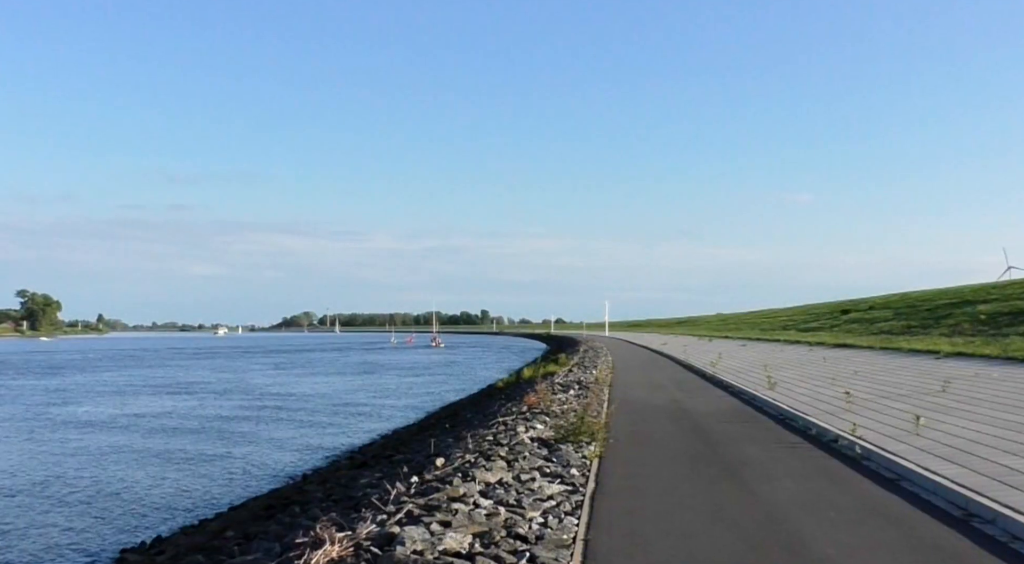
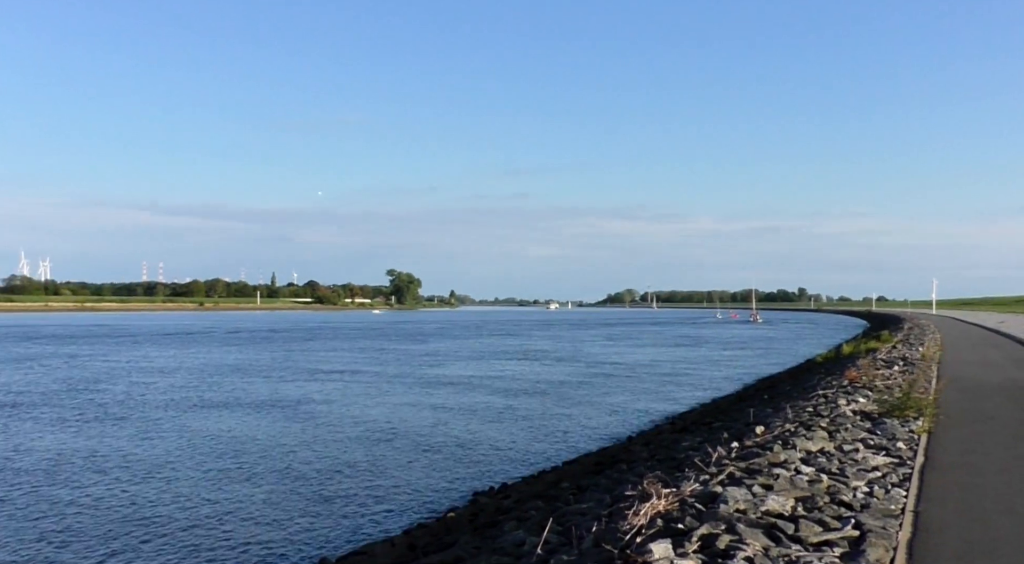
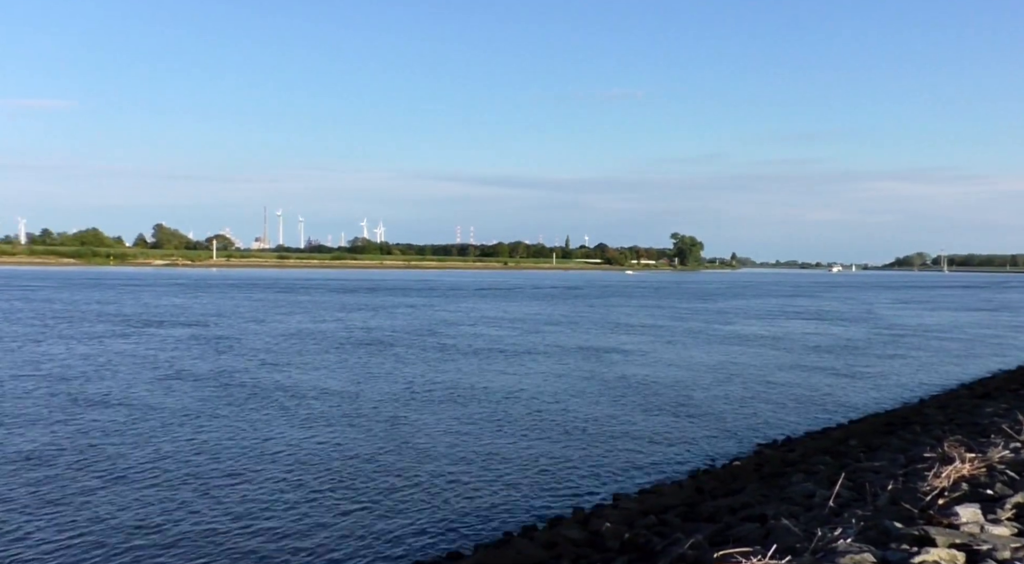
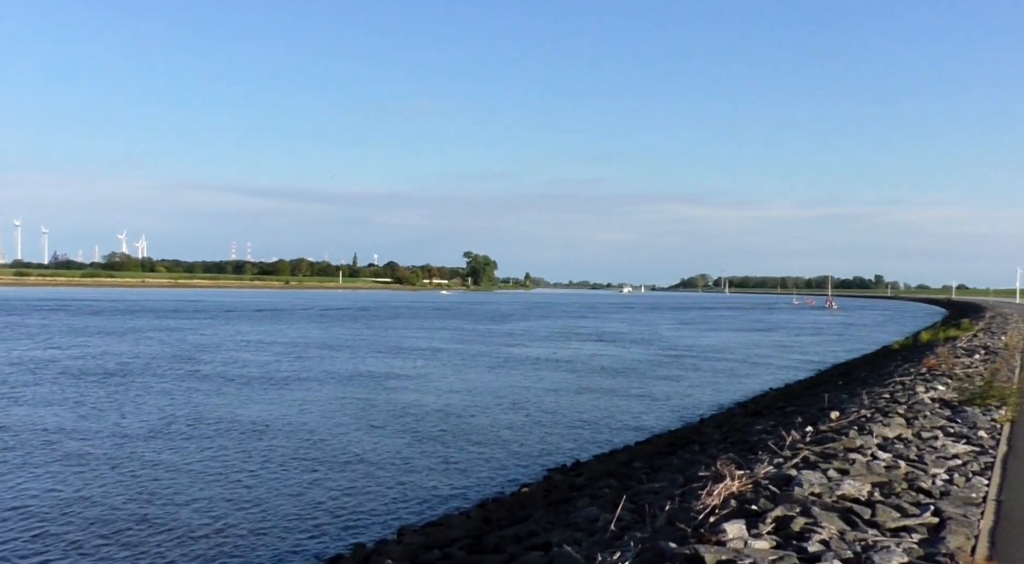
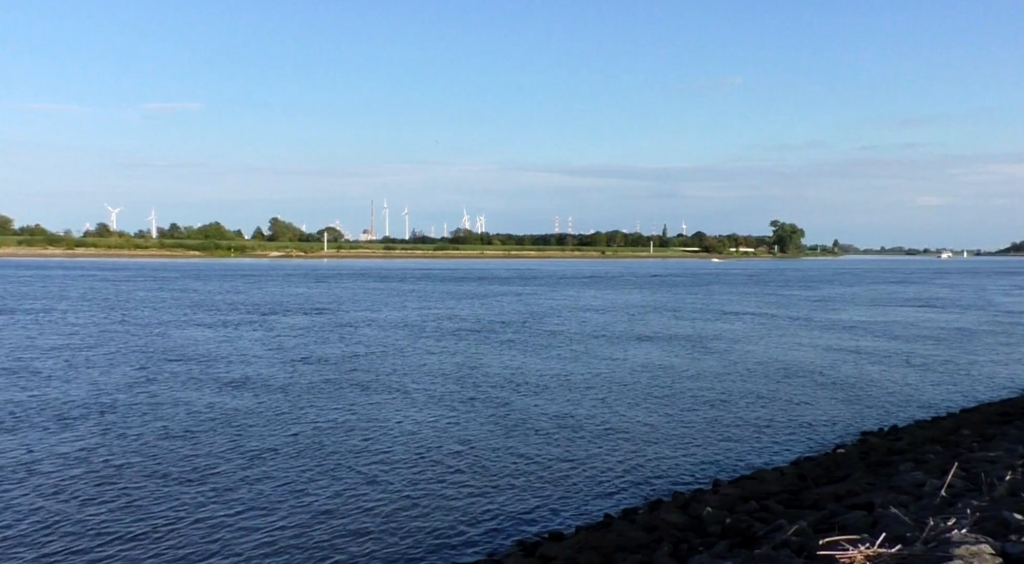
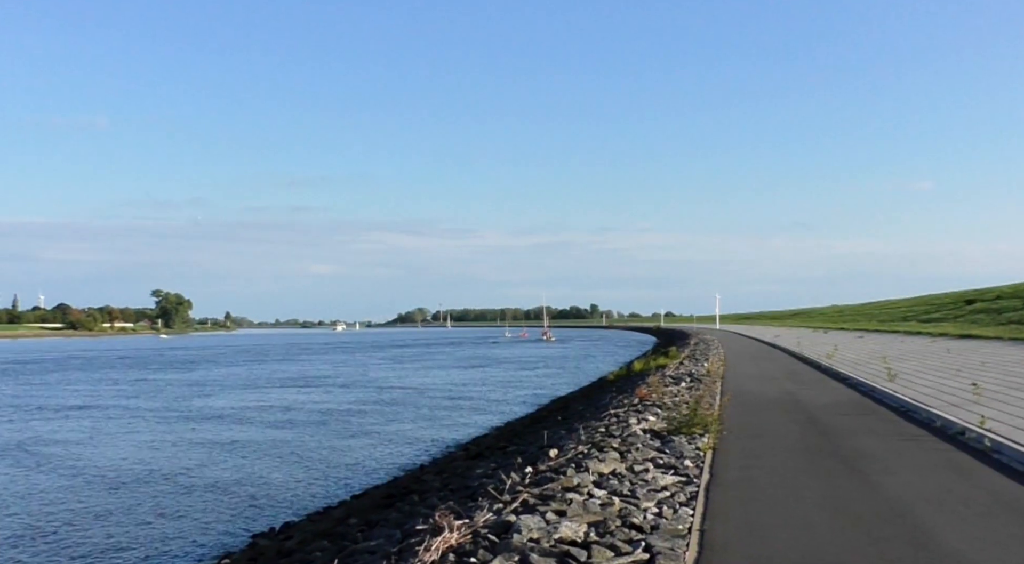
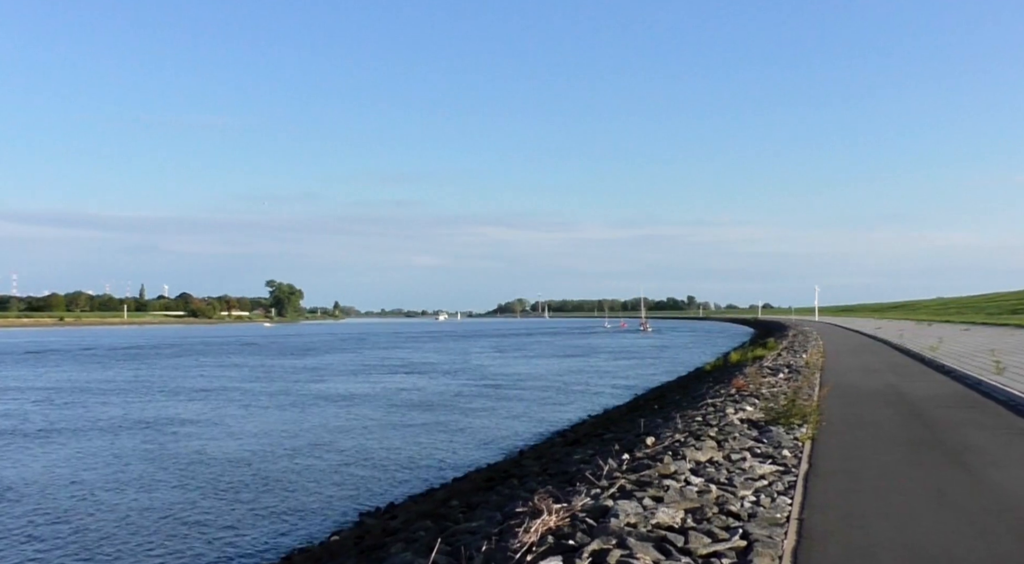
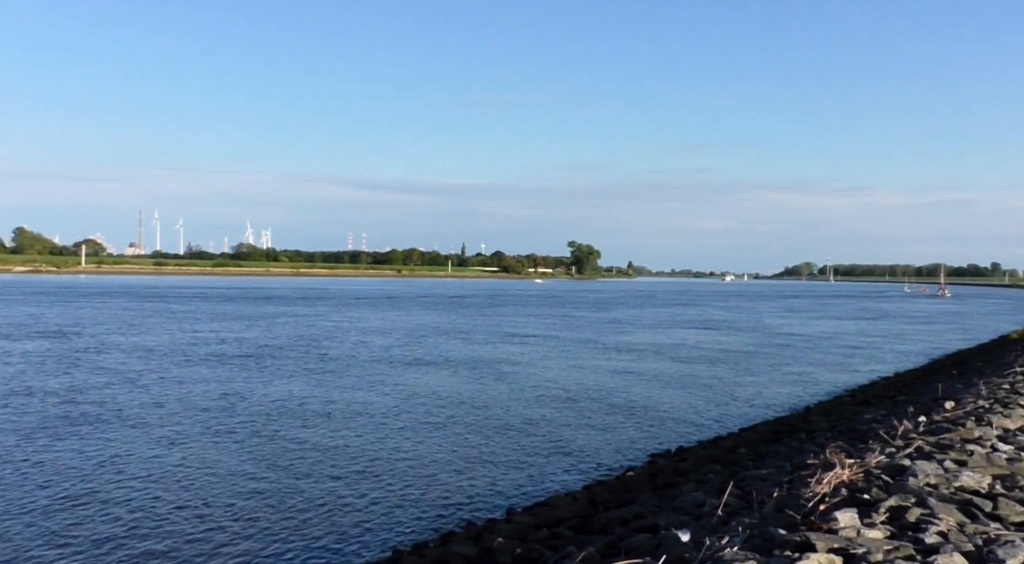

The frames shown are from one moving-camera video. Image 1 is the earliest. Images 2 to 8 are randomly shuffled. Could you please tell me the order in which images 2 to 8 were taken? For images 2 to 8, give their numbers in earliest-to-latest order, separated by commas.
6, 7, 2, 4, 8, 3, 5
